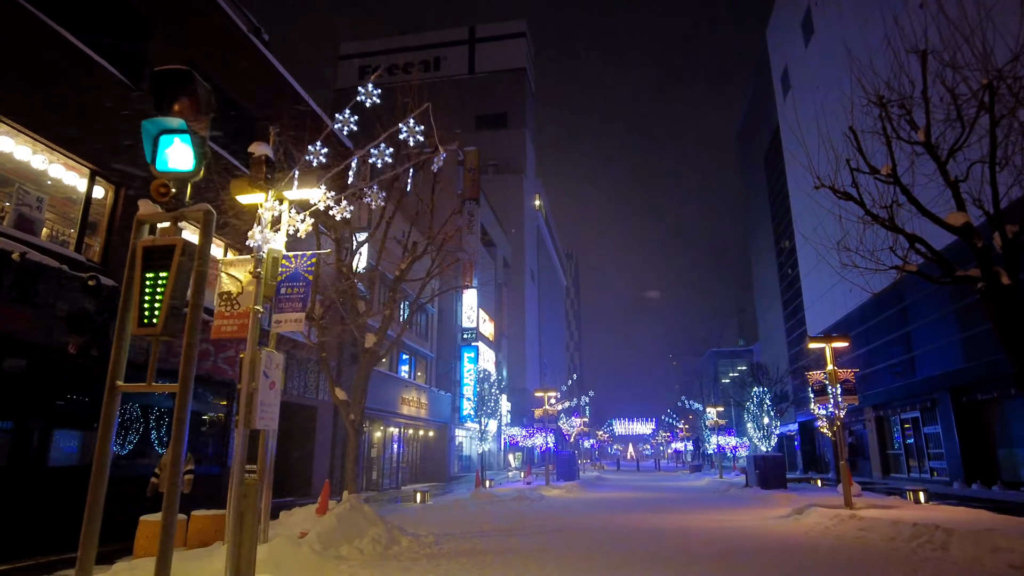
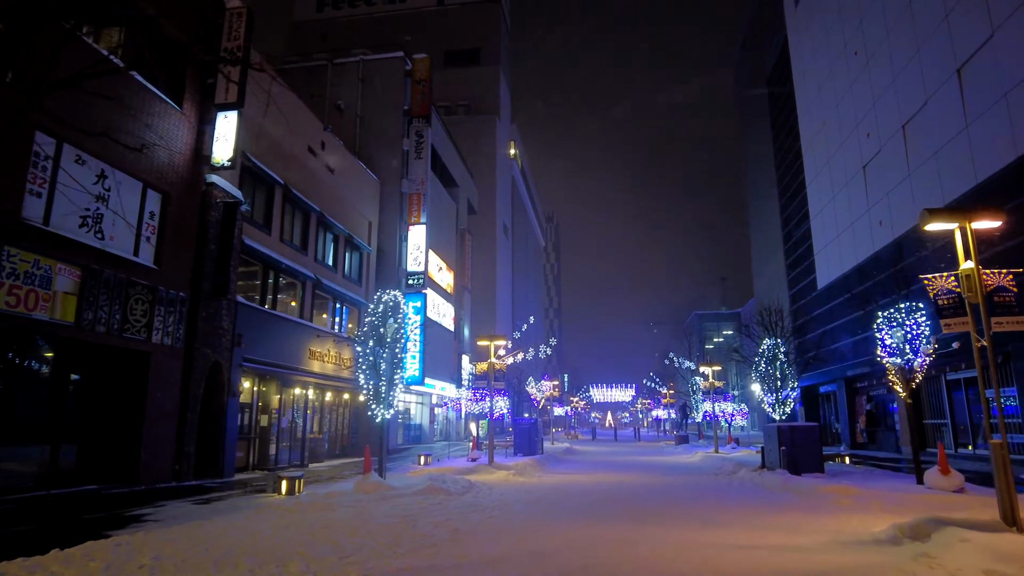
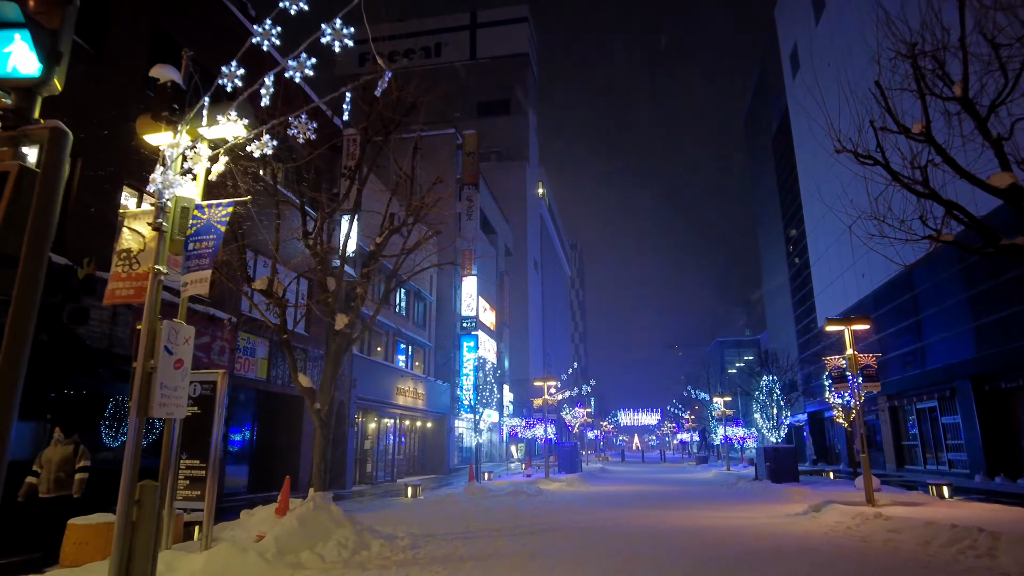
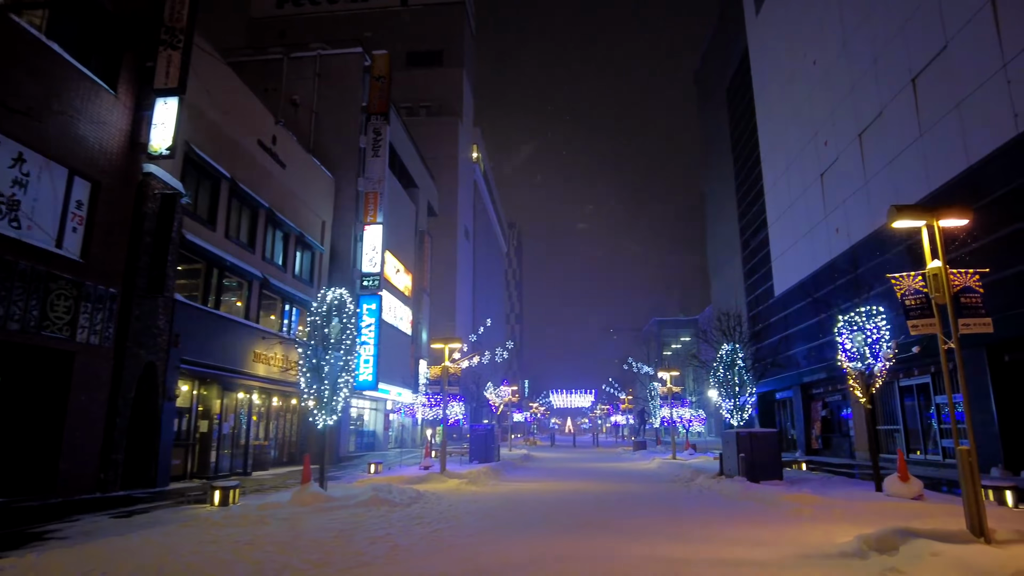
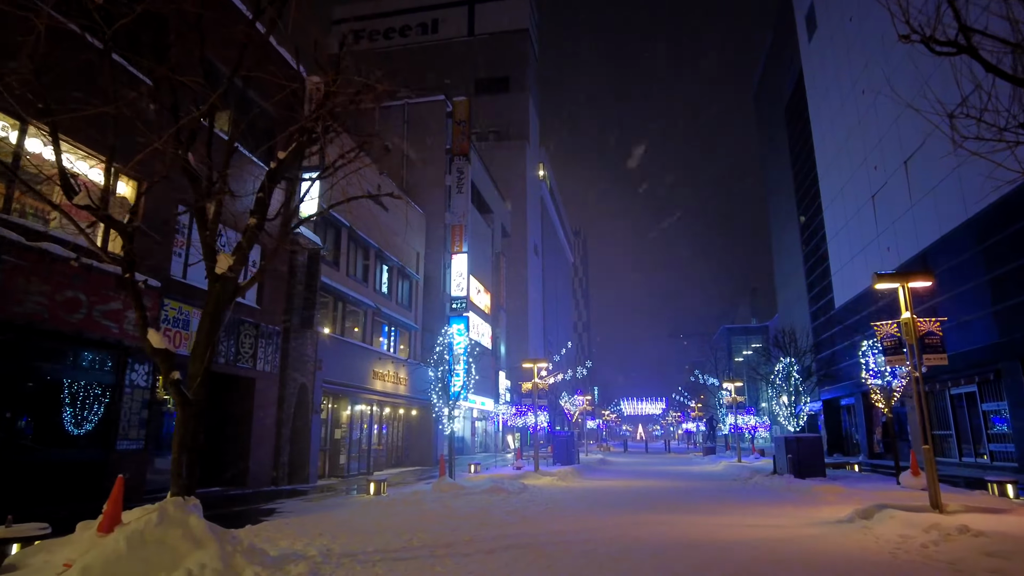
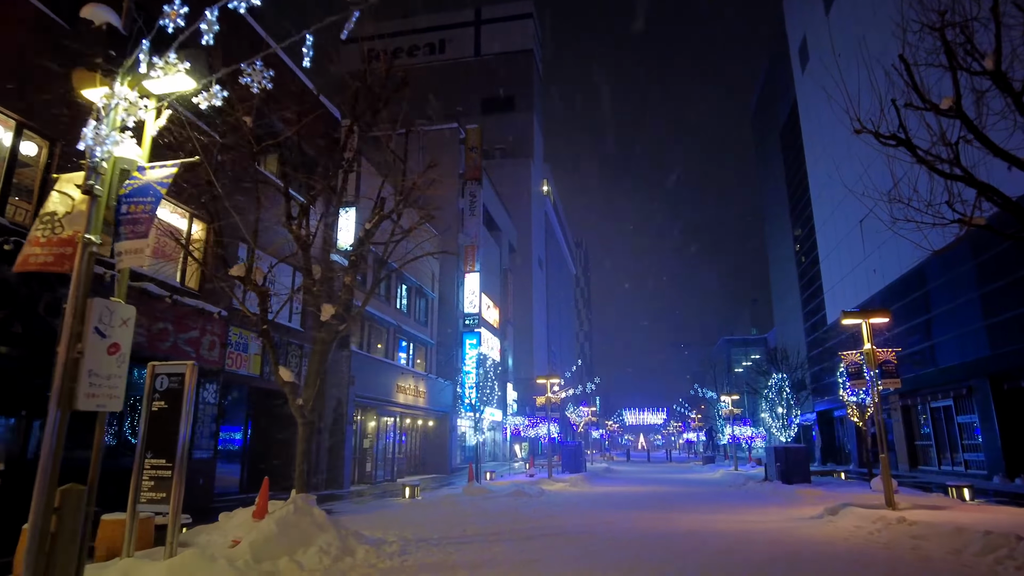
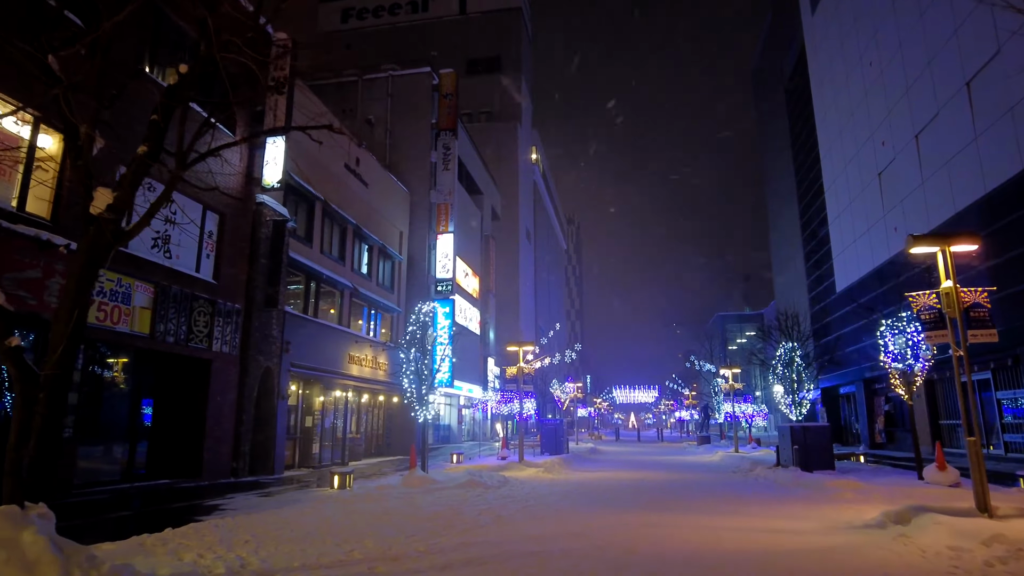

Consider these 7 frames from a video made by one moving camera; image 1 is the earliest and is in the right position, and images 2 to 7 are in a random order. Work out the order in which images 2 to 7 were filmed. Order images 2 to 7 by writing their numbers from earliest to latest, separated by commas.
3, 6, 5, 7, 2, 4
